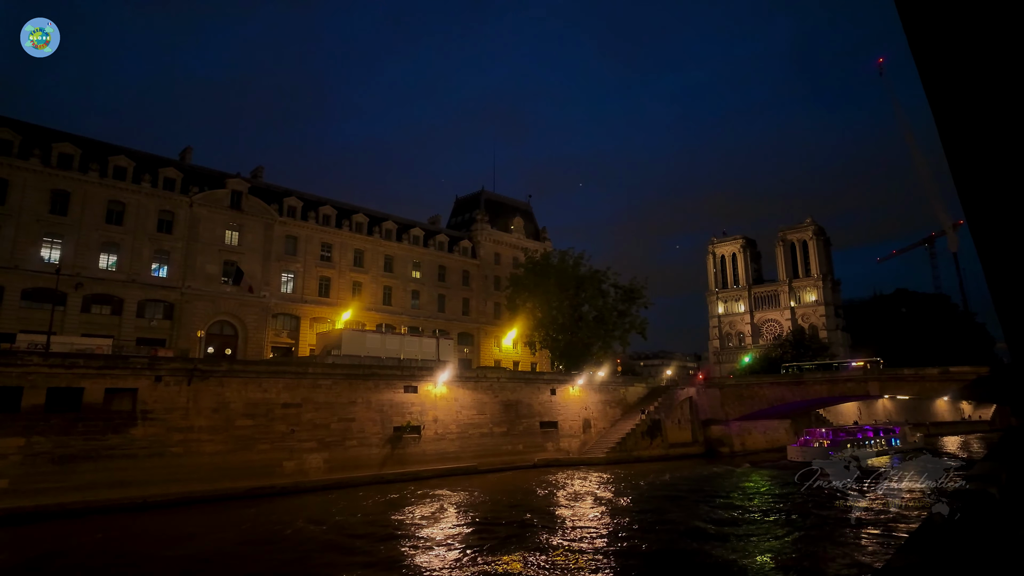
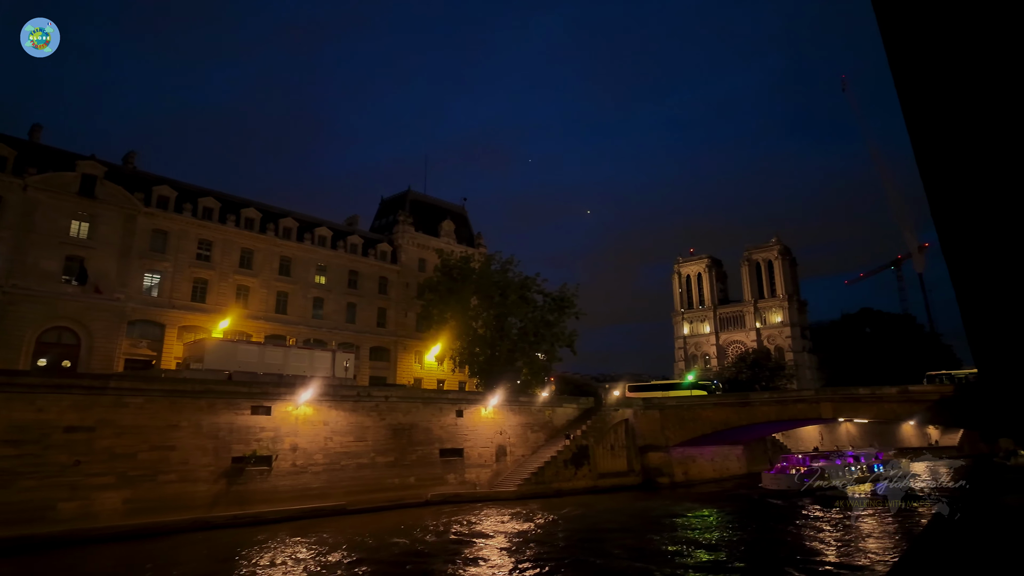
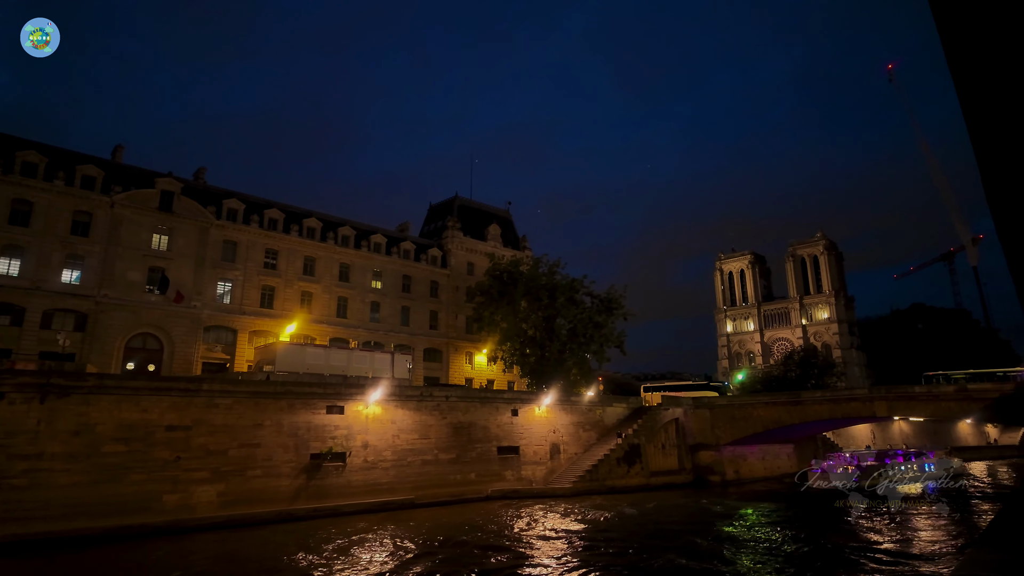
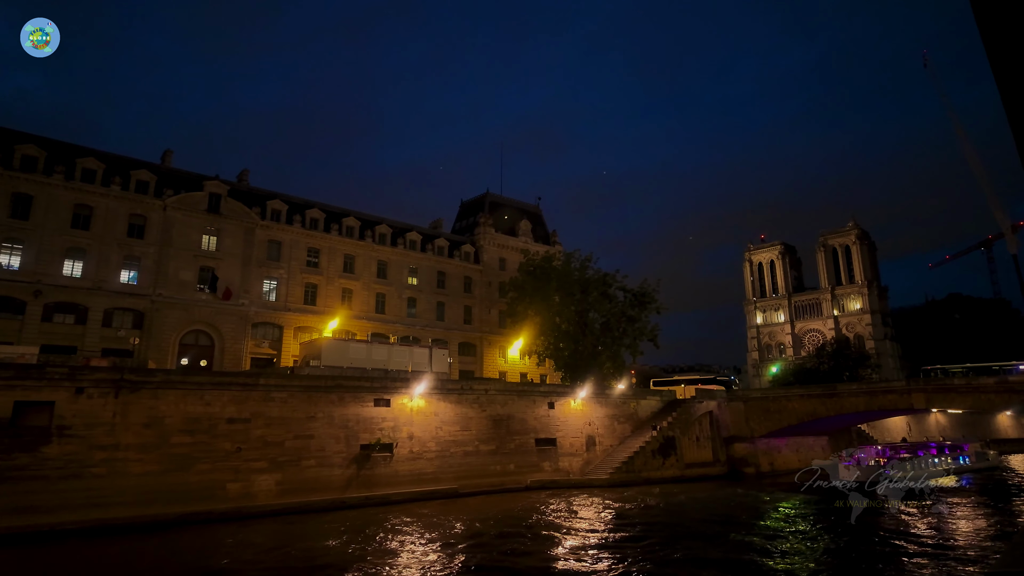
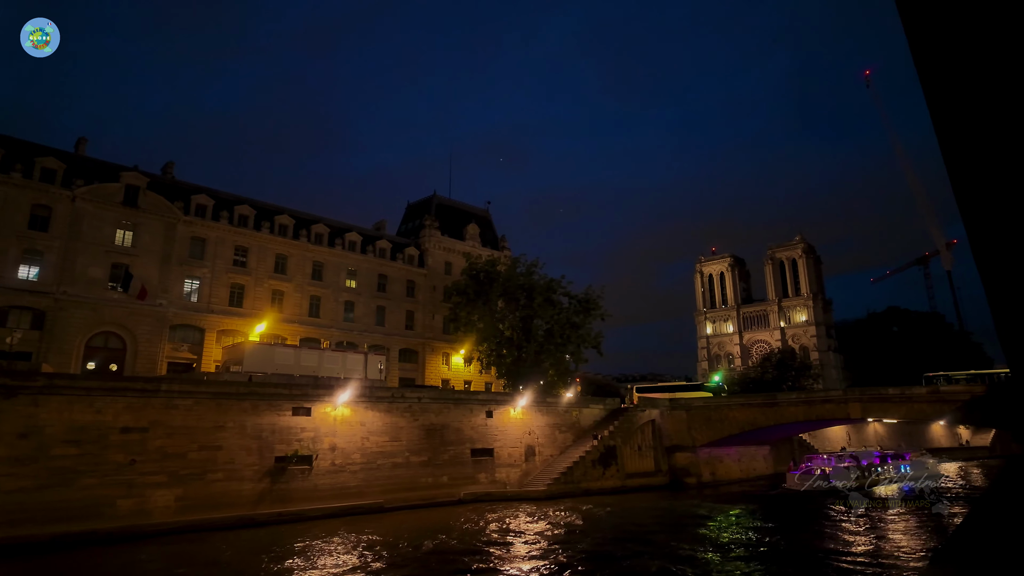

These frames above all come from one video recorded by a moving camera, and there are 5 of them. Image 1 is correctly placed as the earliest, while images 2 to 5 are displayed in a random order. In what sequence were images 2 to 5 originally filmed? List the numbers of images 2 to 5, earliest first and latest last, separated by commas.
4, 3, 5, 2
